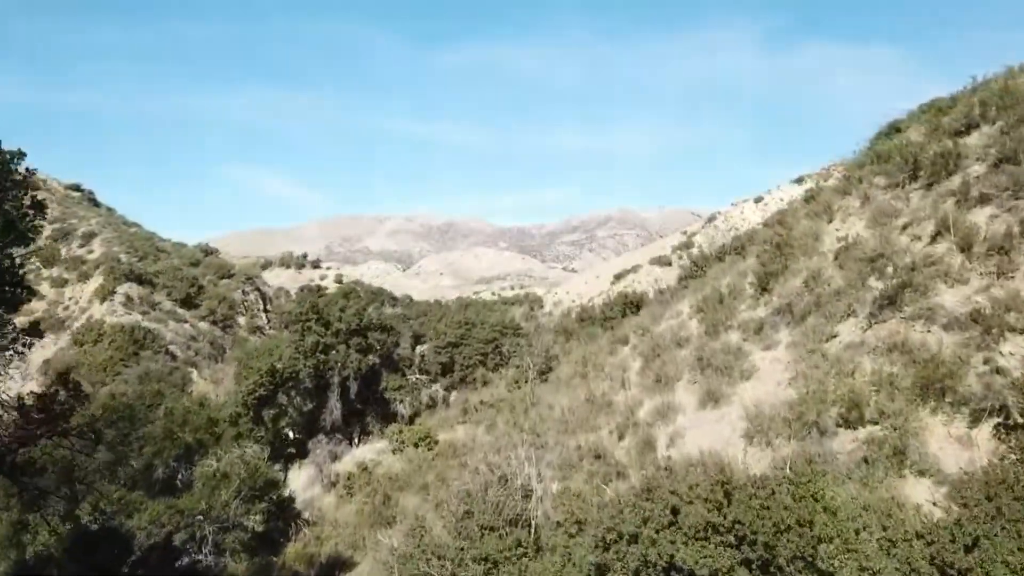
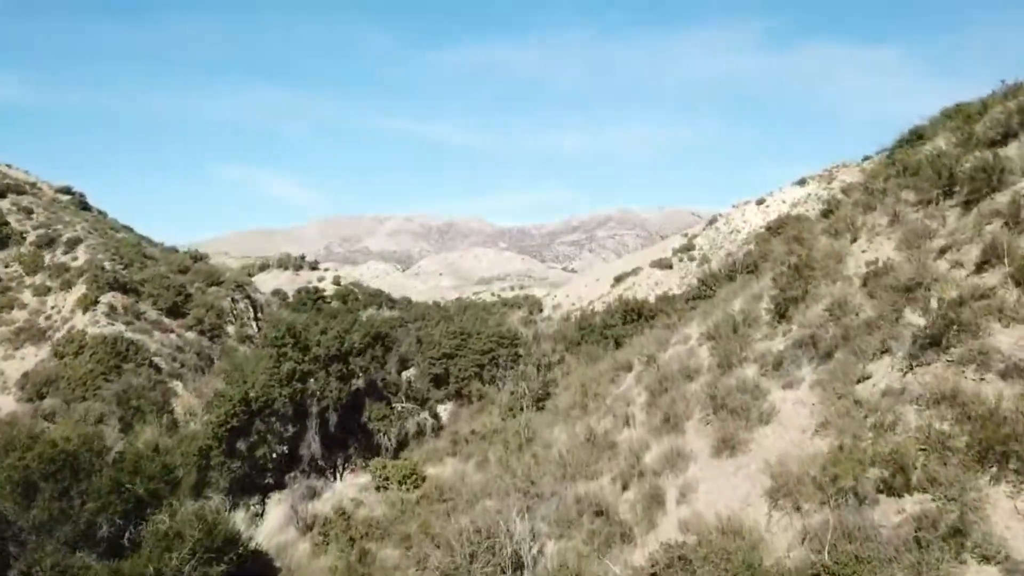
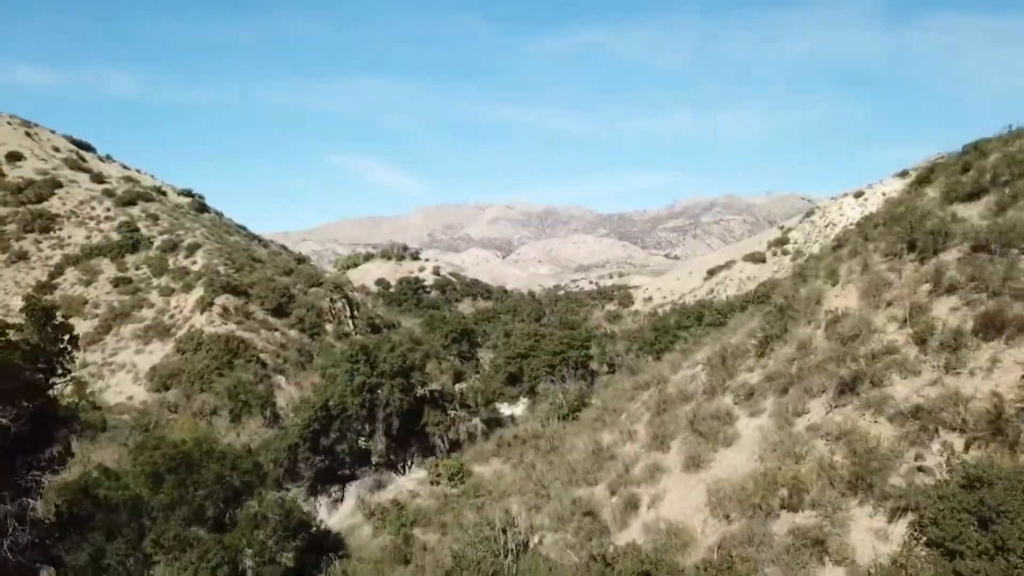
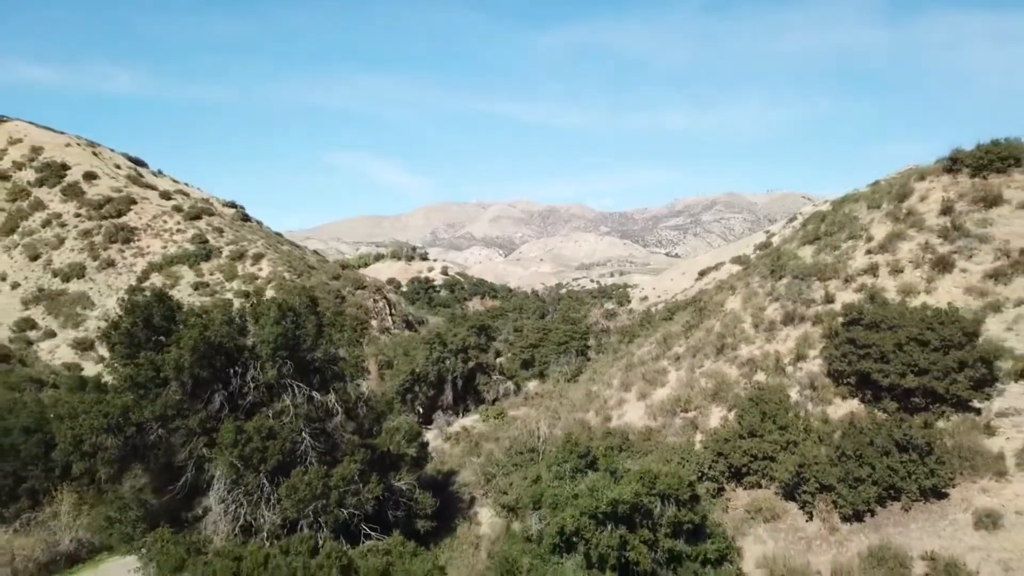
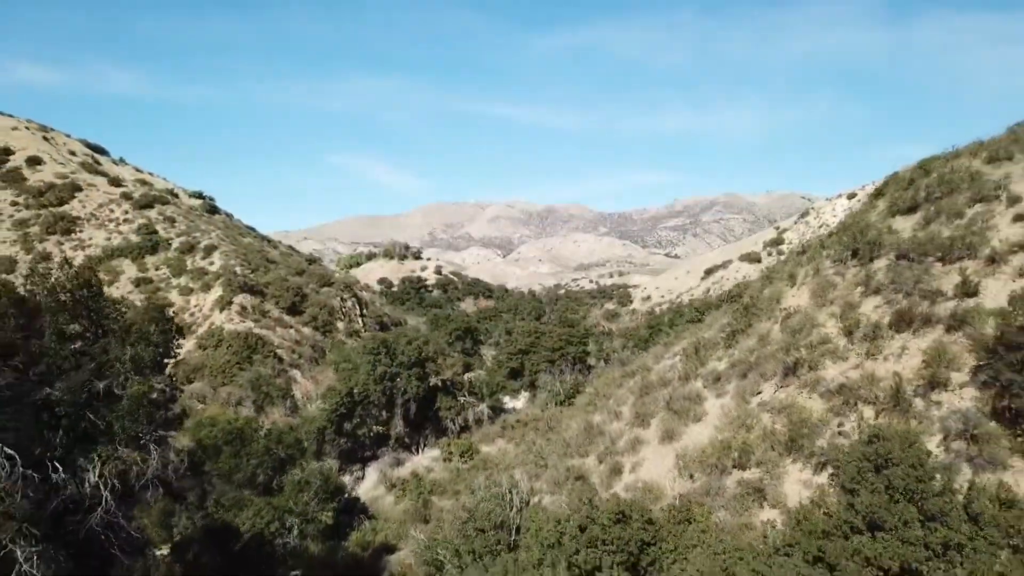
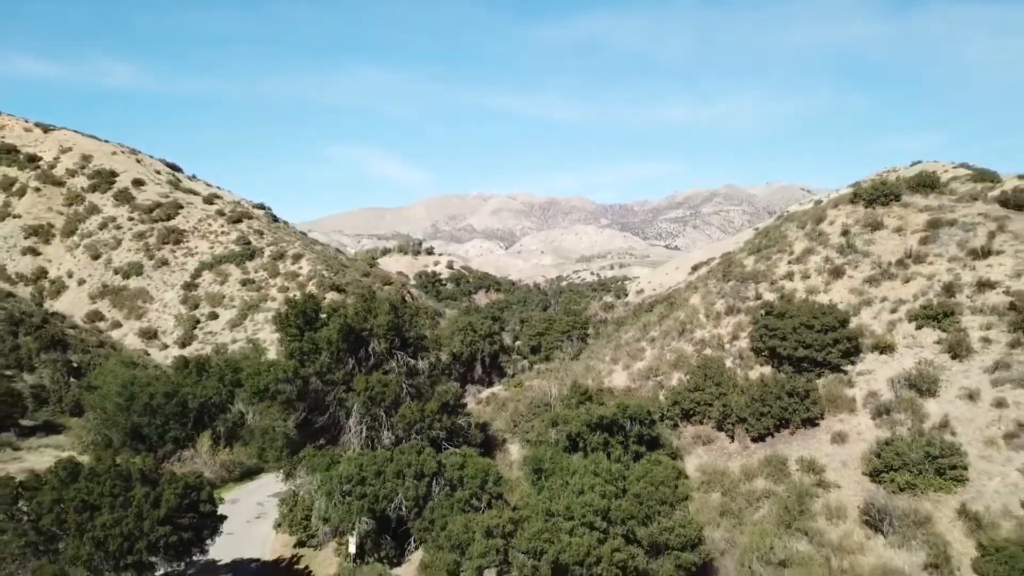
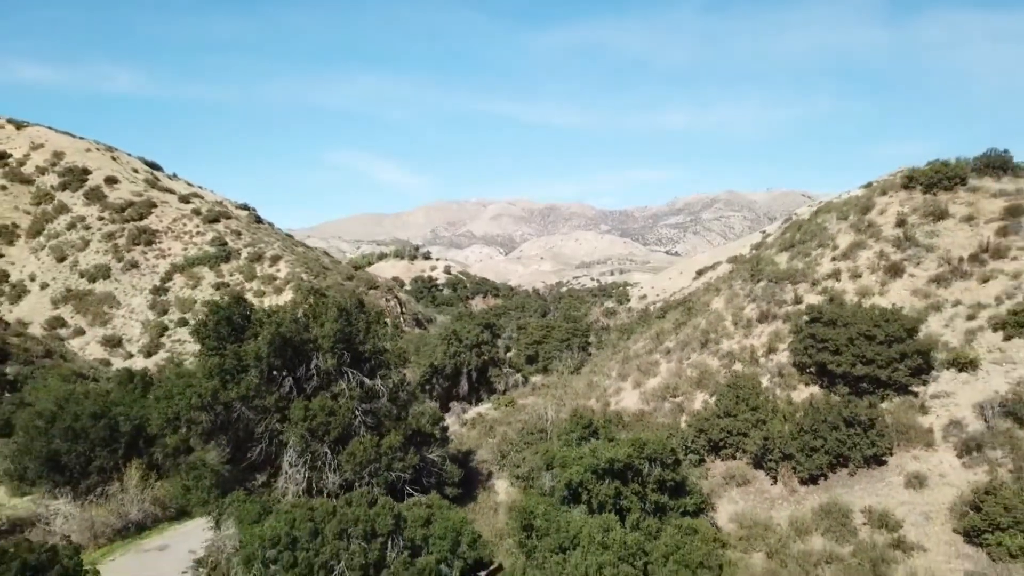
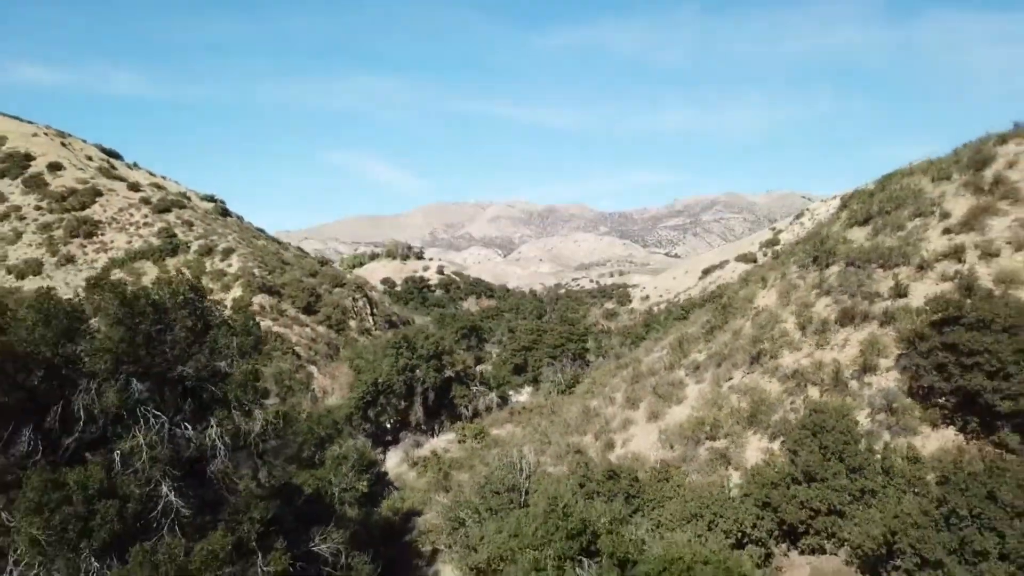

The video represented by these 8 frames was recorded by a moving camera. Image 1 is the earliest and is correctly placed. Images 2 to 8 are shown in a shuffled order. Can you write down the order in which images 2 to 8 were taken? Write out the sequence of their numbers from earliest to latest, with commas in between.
2, 3, 5, 8, 4, 7, 6
